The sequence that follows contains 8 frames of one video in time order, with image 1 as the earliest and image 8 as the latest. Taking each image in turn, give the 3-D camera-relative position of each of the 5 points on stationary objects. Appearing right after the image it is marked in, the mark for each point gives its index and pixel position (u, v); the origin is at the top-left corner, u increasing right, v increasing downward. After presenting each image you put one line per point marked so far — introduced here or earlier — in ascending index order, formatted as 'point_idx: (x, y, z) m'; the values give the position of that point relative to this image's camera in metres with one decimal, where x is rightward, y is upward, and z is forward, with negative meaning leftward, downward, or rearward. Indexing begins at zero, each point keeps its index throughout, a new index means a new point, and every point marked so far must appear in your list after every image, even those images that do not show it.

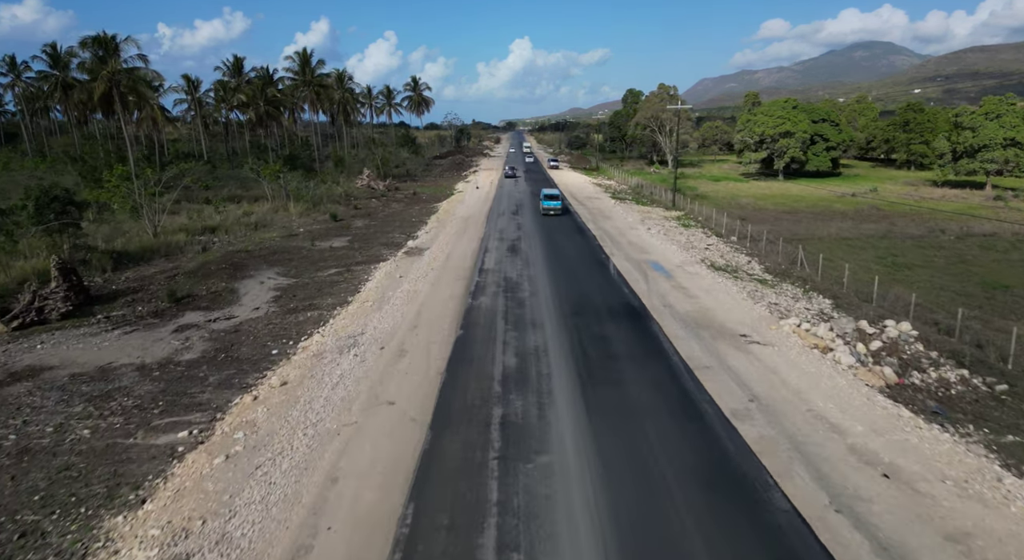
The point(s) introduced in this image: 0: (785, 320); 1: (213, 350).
0: (+8.5, -1.2, +17.7) m
1: (-9.2, -2.2, +17.4) m
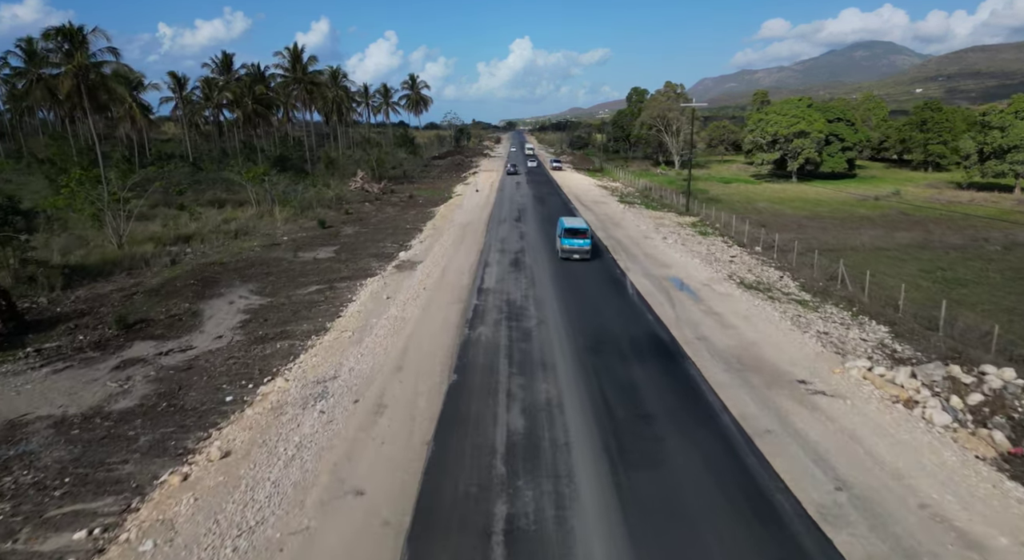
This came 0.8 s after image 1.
0: (+8.6, -2.0, +14.6) m
1: (-9.0, -2.9, +14.4) m
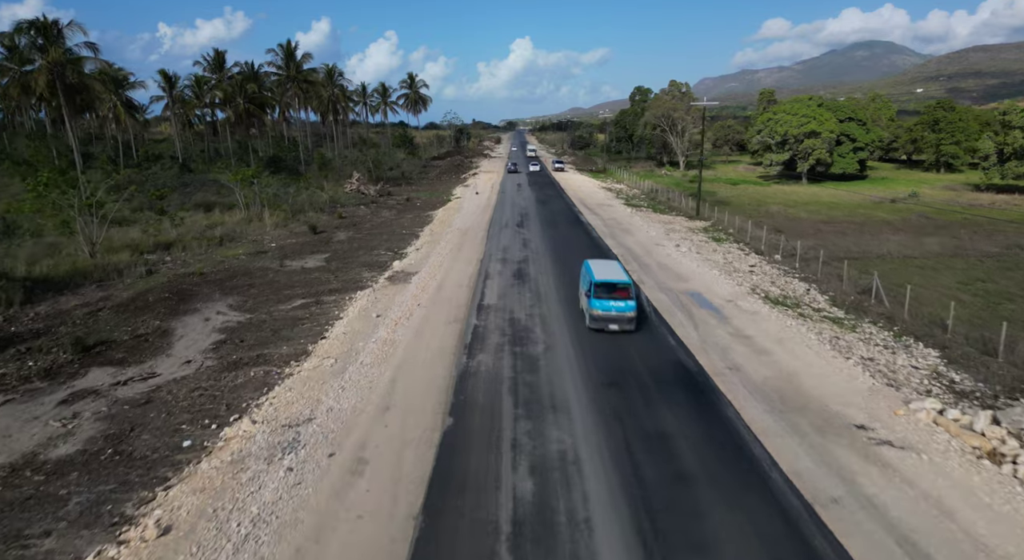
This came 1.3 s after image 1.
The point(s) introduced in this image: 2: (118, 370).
0: (+8.7, -2.5, +12.6) m
1: (-8.9, -3.5, +12.4) m
2: (-11.1, -2.5, +16.0) m
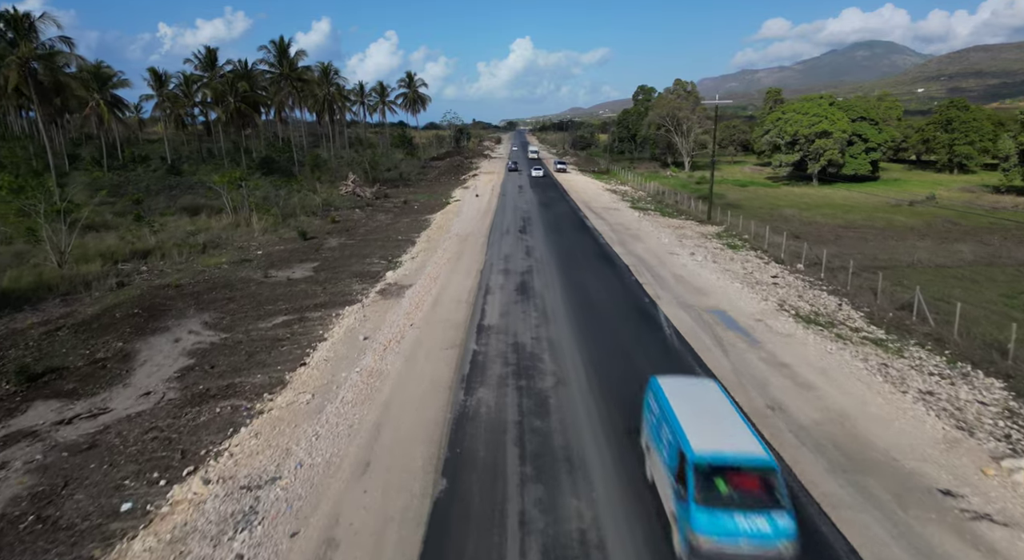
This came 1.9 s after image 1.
0: (+8.8, -3.1, +10.5) m
1: (-8.8, -4.0, +10.3) m
2: (-10.9, -3.0, +14.0) m
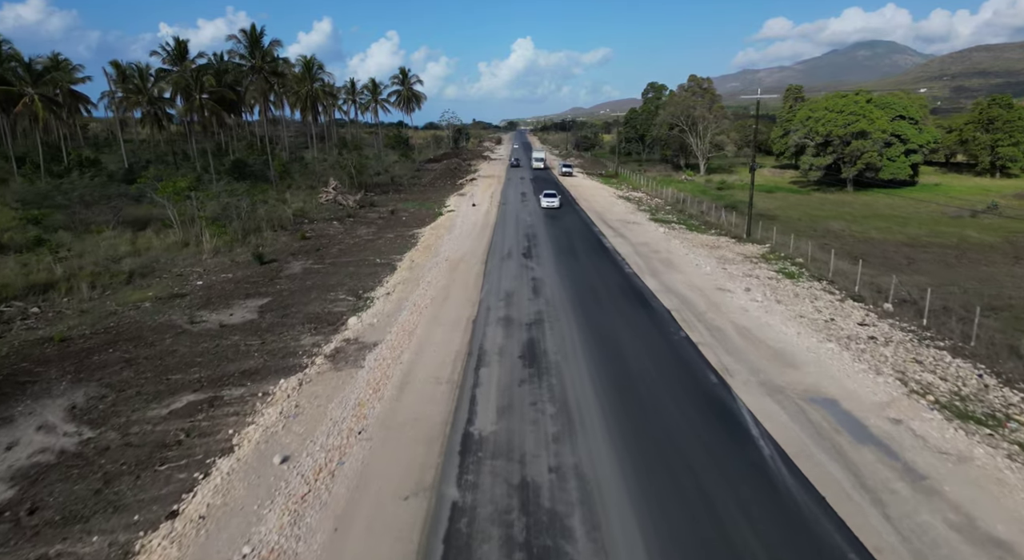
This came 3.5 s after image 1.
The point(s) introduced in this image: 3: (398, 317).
0: (+8.9, -4.7, +4.3) m
1: (-8.7, -5.6, +4.2) m
2: (-10.9, -4.6, +7.8) m
3: (-3.7, -1.2, +18.6) m
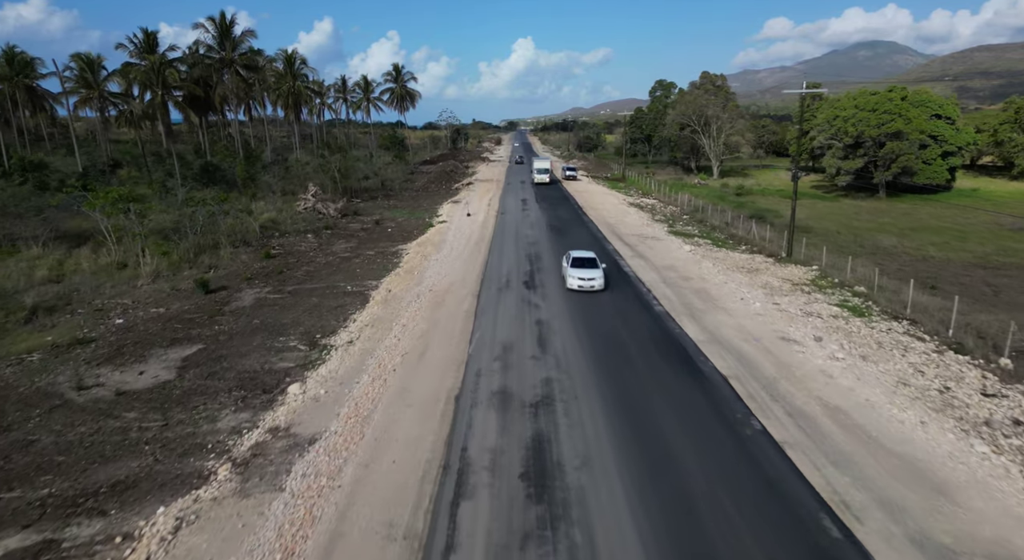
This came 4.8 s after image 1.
0: (+8.9, -6.0, -0.7) m
1: (-8.8, -6.9, -0.8) m
2: (-10.9, -5.9, +2.8) m
3: (-3.8, -2.5, +13.6) m
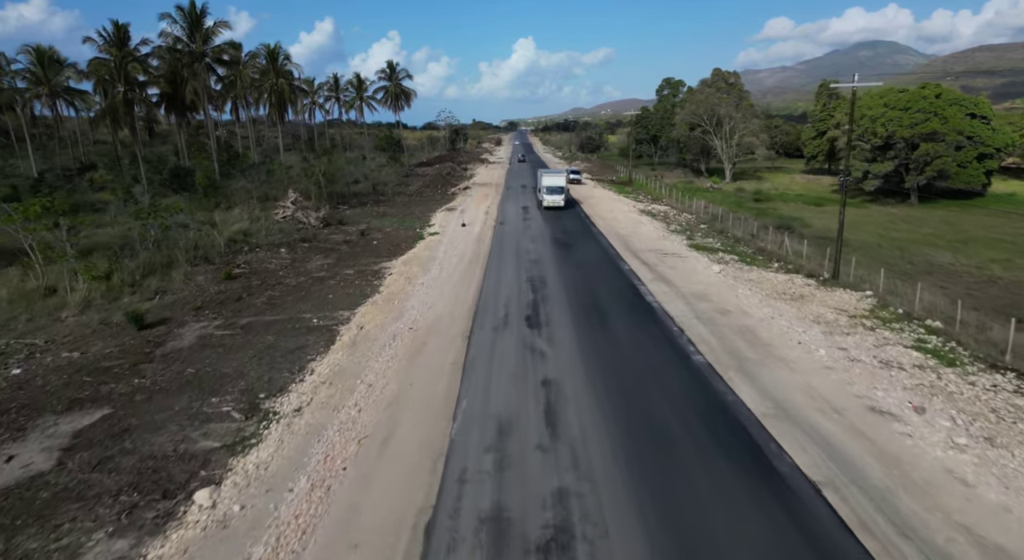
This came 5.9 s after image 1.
0: (+8.8, -7.1, -4.8) m
1: (-8.8, -8.0, -4.9) m
2: (-10.9, -7.0, -1.3) m
3: (-3.8, -3.6, +9.5) m
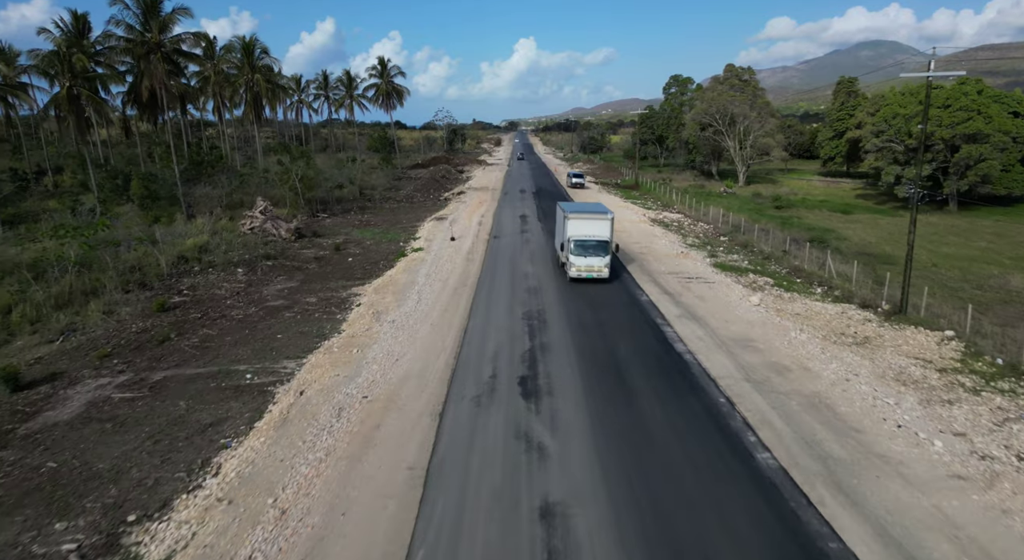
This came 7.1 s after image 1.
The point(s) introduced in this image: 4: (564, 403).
0: (+8.5, -8.2, -9.3) m
1: (-9.1, -9.1, -9.4) m
2: (-11.2, -8.2, -5.8) m
3: (-4.1, -4.8, +5.0) m
4: (+1.1, -2.6, +12.0) m
